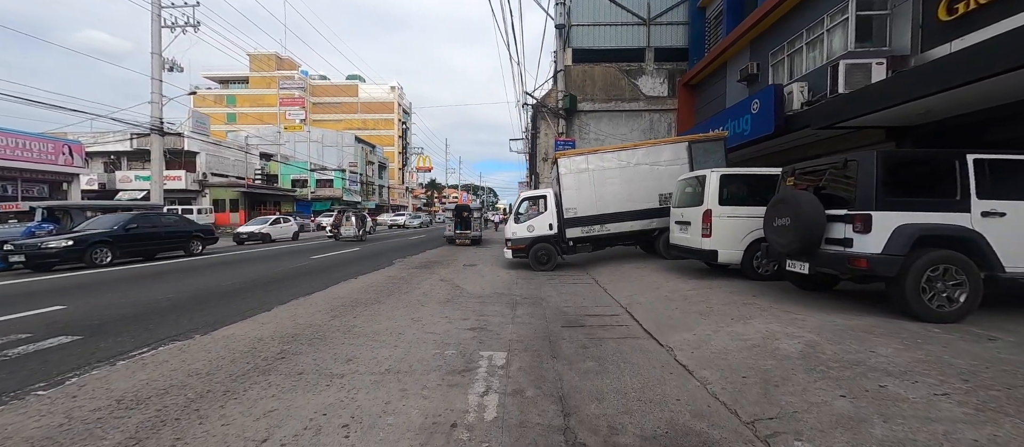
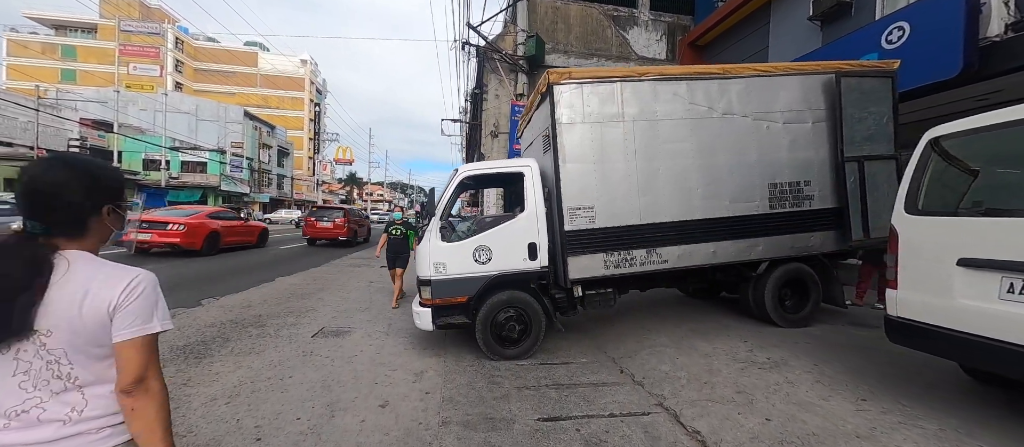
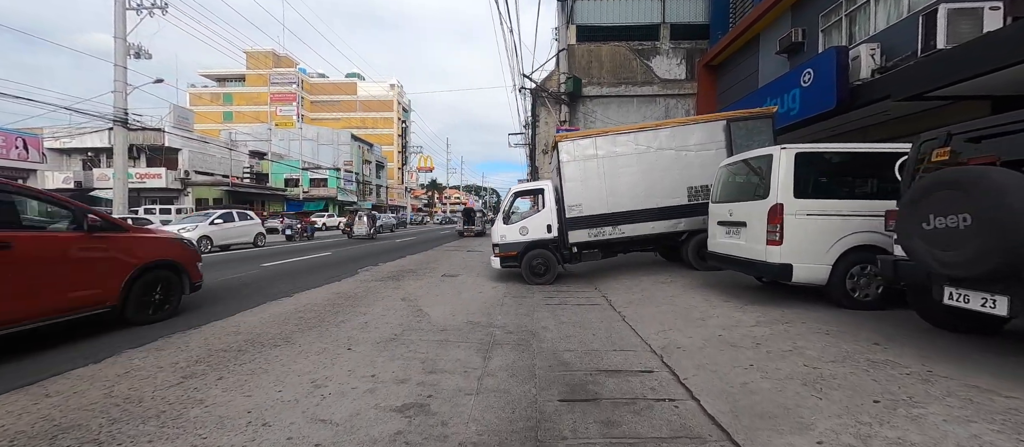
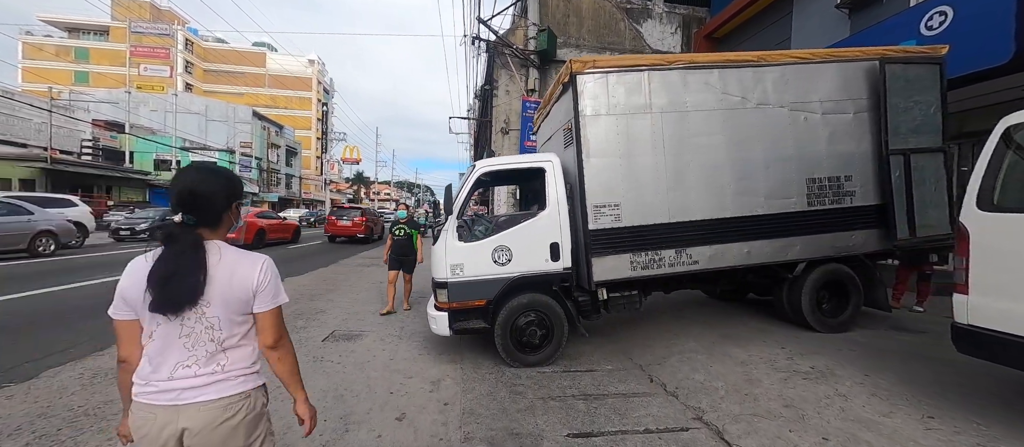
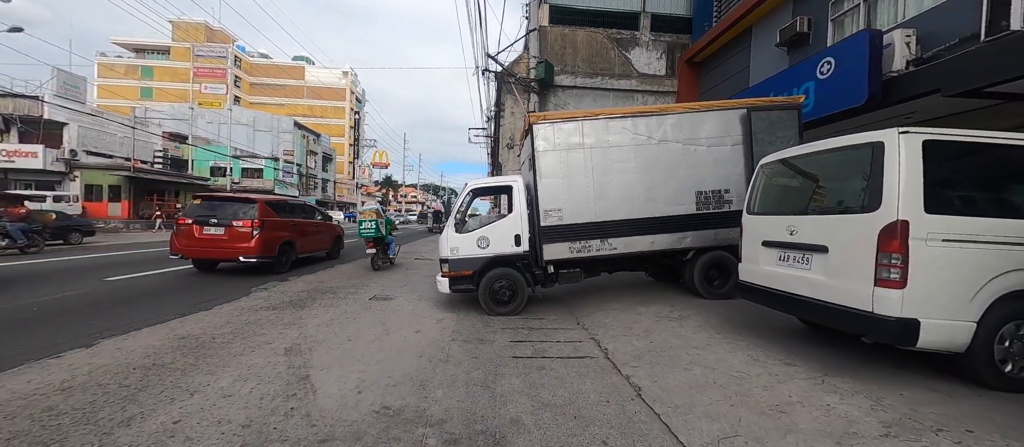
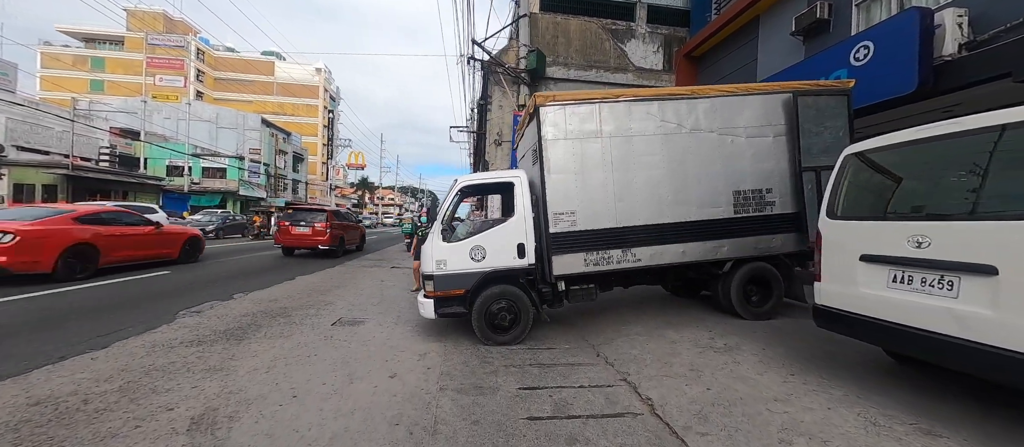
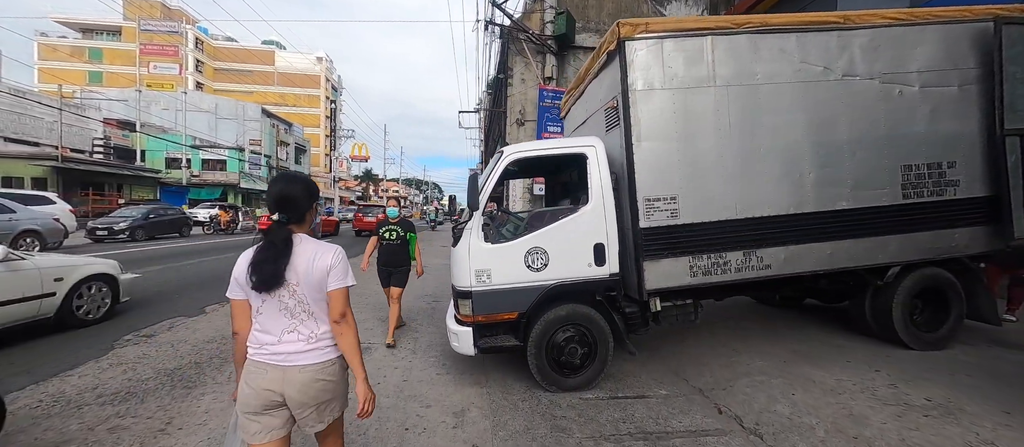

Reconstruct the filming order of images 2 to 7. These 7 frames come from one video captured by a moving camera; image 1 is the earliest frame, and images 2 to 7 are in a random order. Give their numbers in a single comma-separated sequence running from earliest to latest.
3, 5, 6, 2, 4, 7
